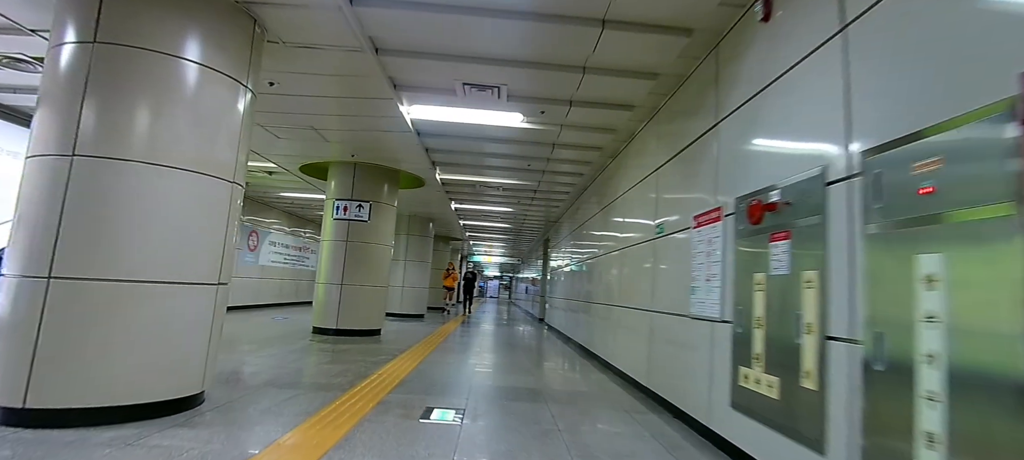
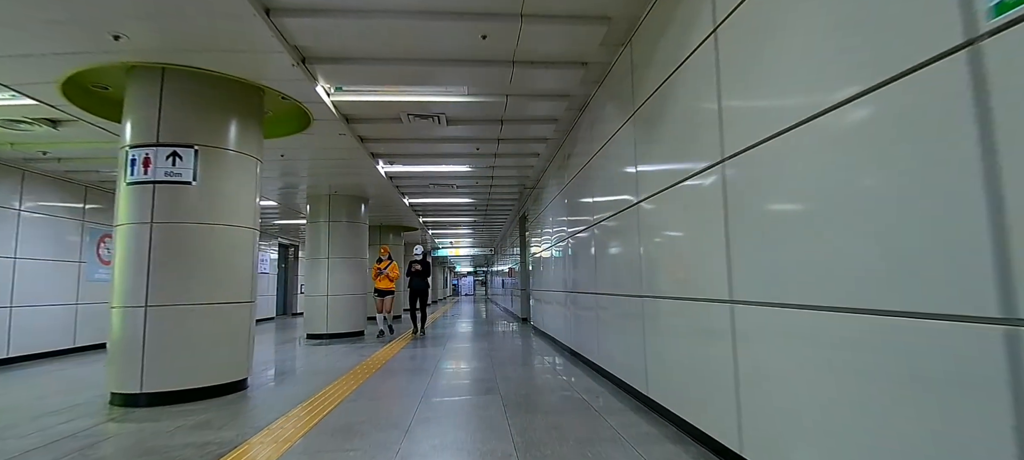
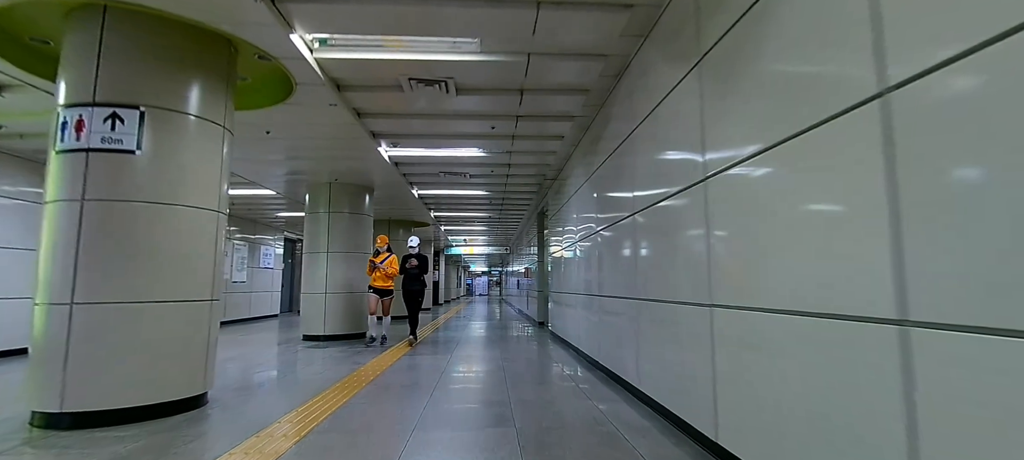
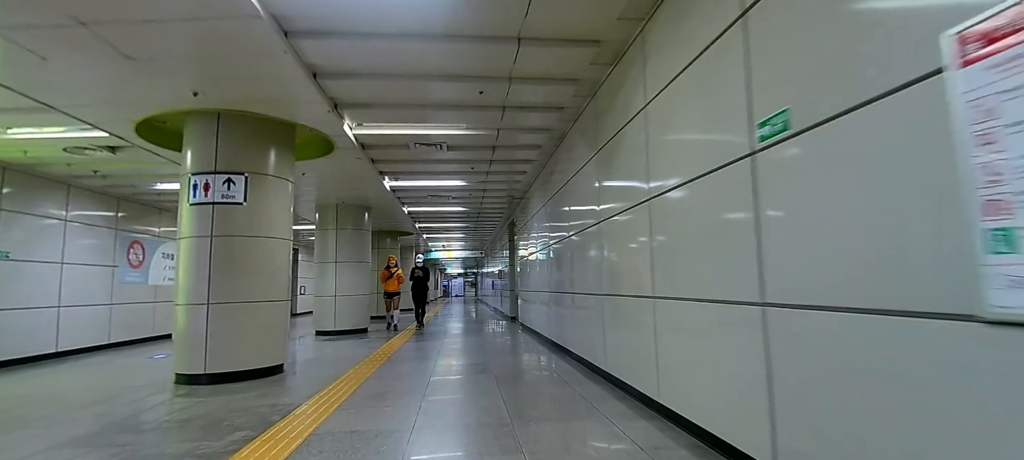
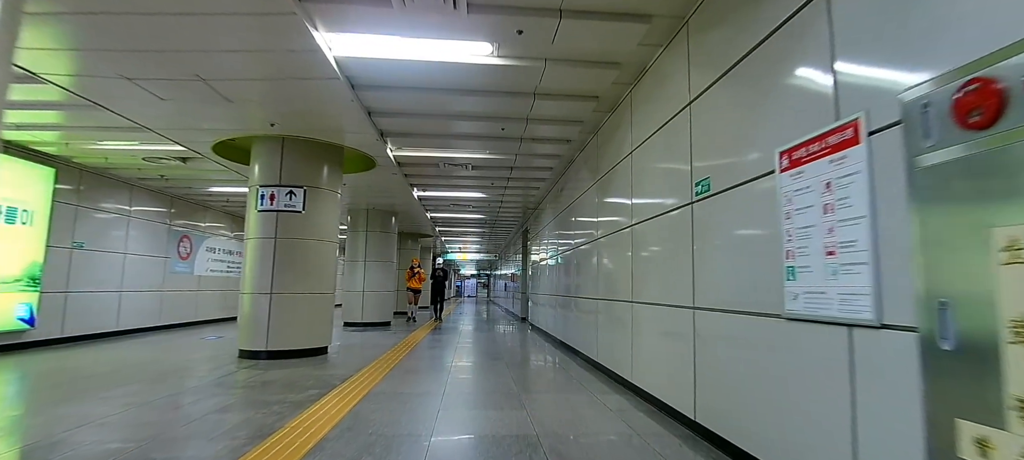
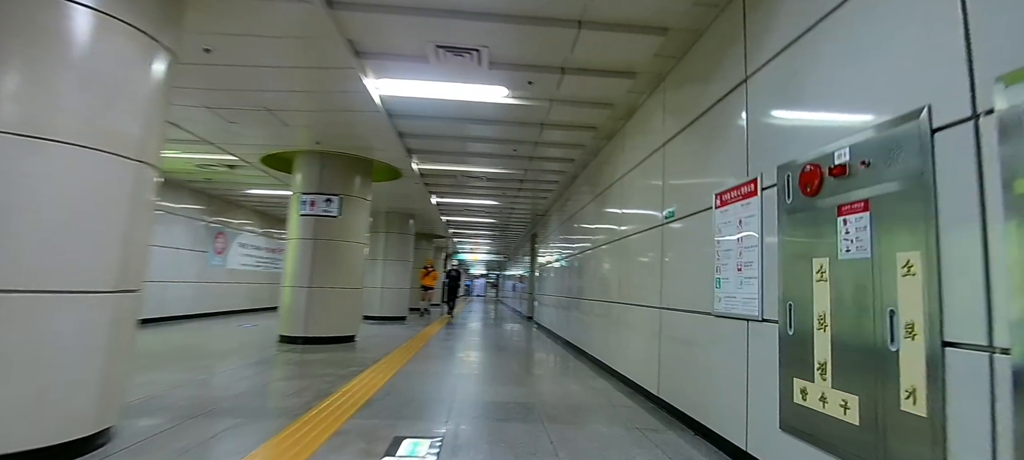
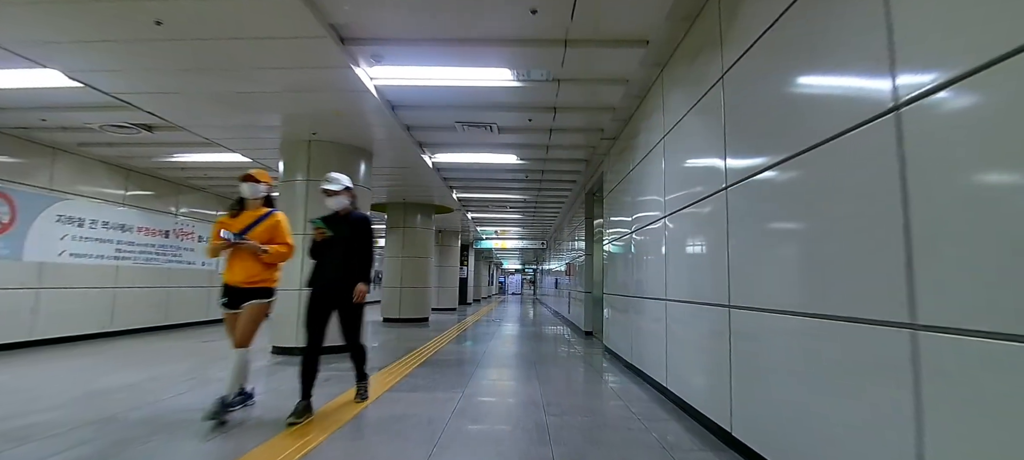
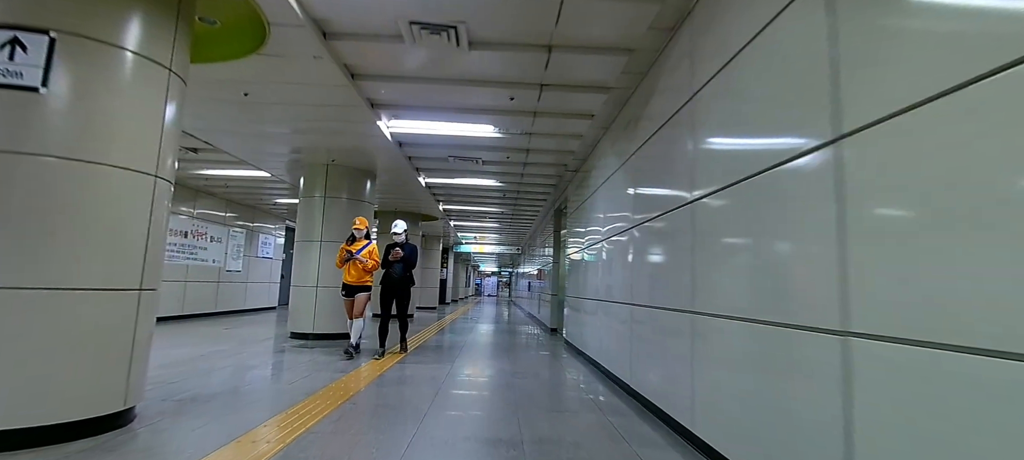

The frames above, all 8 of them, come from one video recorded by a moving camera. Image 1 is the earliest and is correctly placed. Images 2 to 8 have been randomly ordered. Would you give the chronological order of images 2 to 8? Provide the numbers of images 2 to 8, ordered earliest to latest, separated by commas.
6, 5, 4, 2, 3, 8, 7
